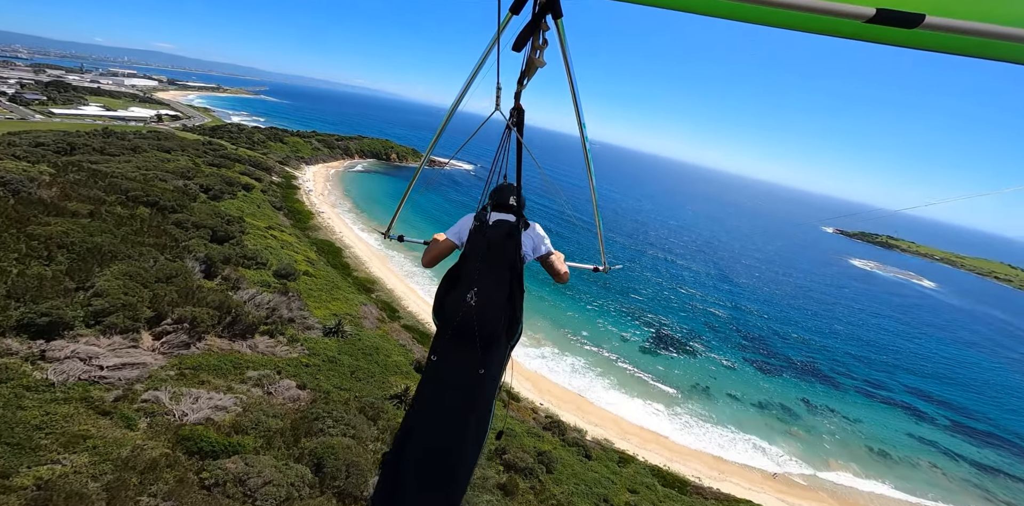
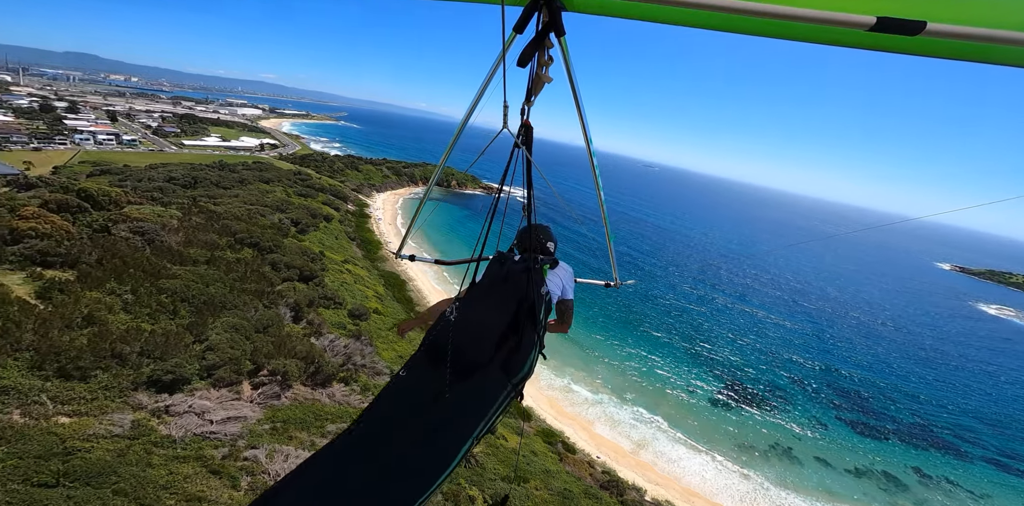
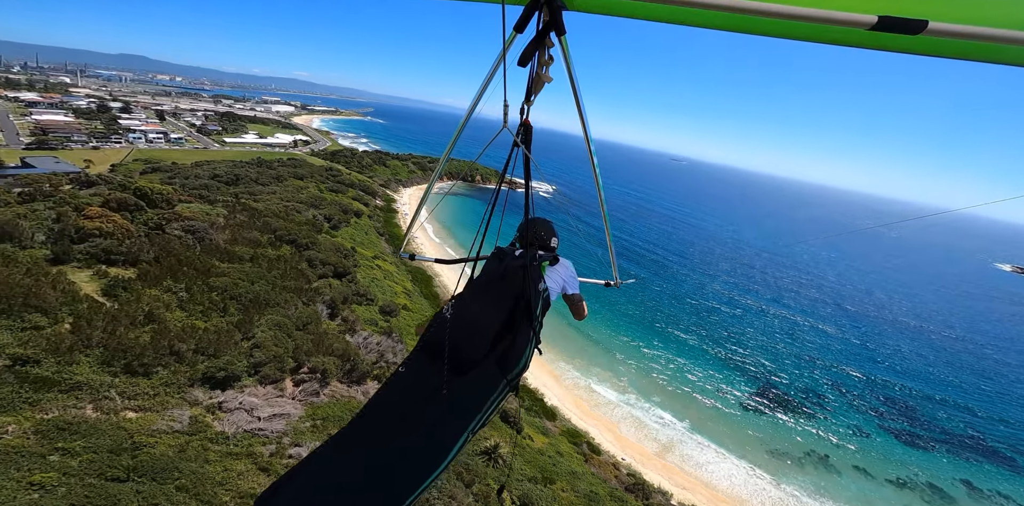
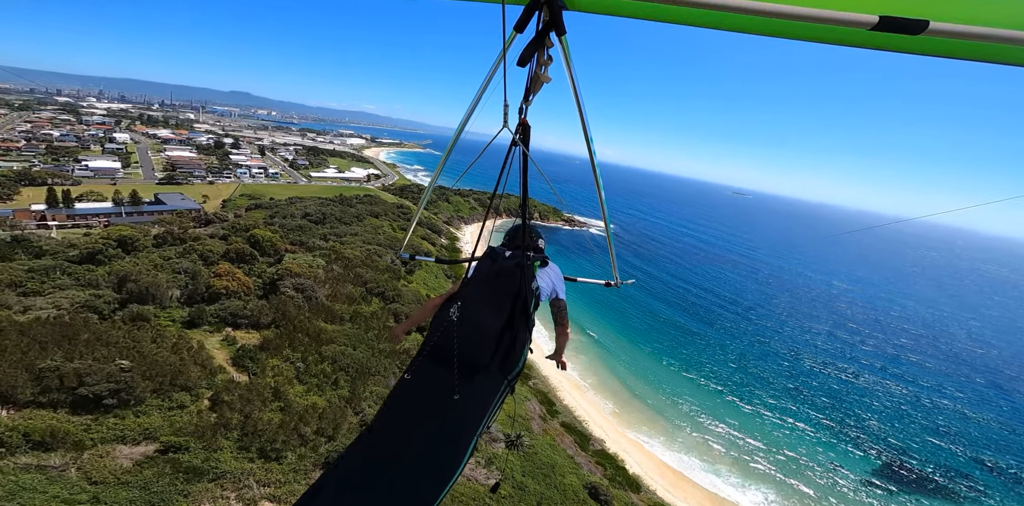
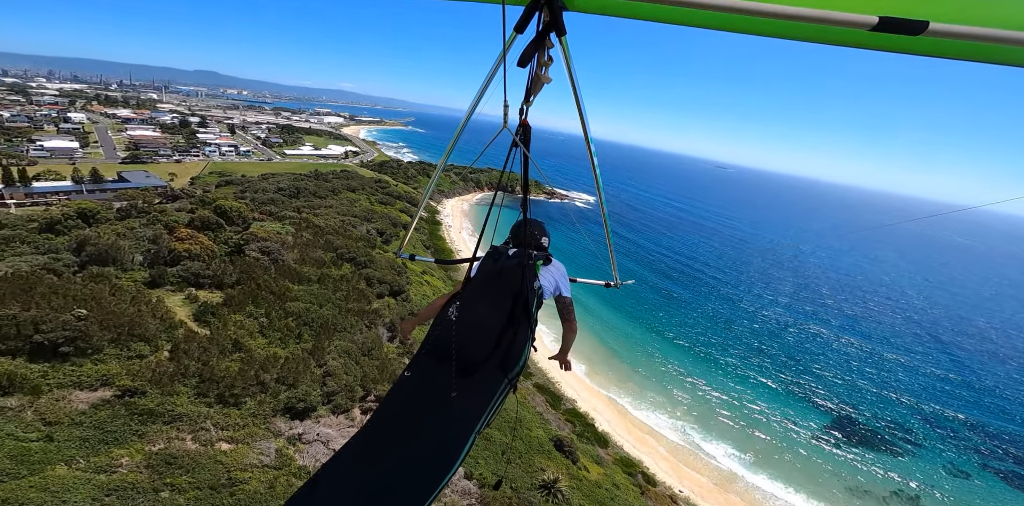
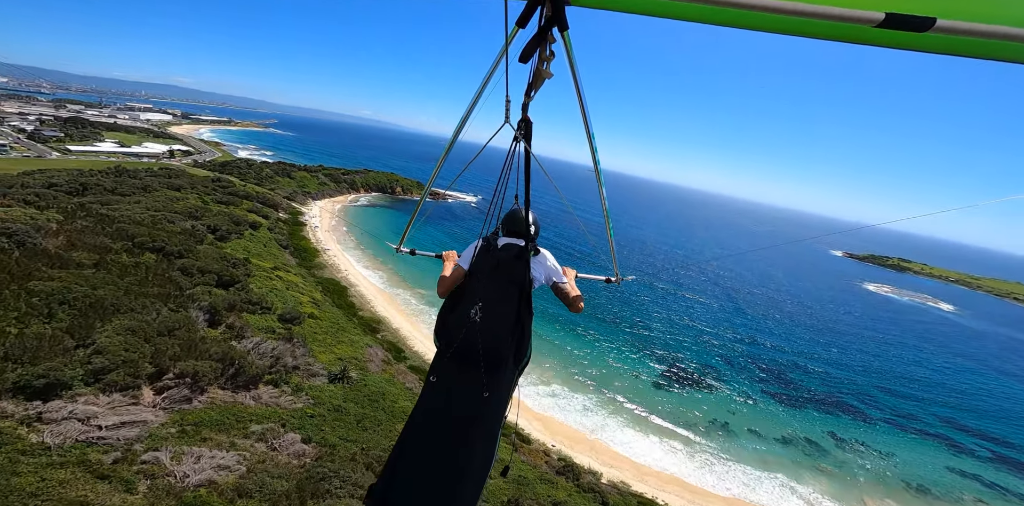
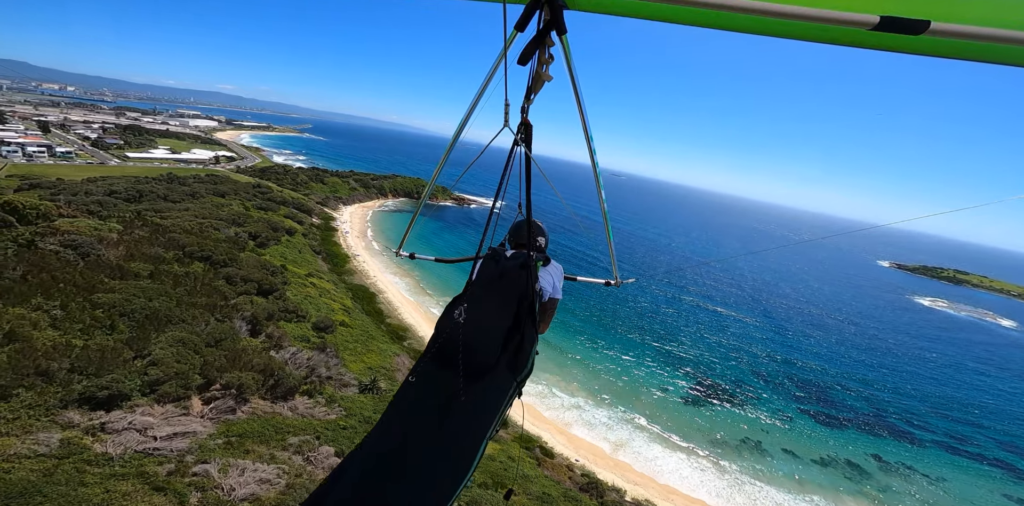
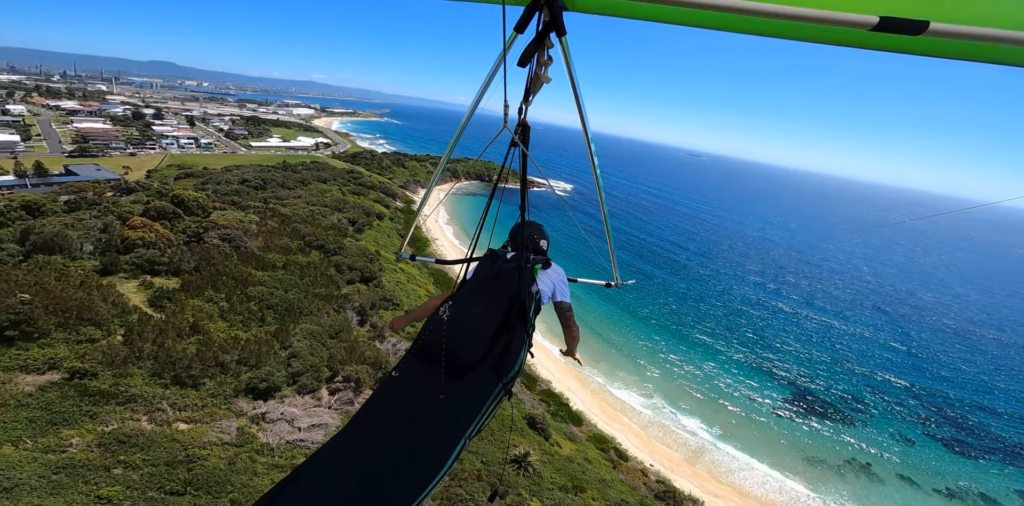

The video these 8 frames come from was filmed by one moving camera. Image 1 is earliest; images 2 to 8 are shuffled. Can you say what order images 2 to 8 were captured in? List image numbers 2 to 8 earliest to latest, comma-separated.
6, 7, 2, 3, 8, 5, 4
